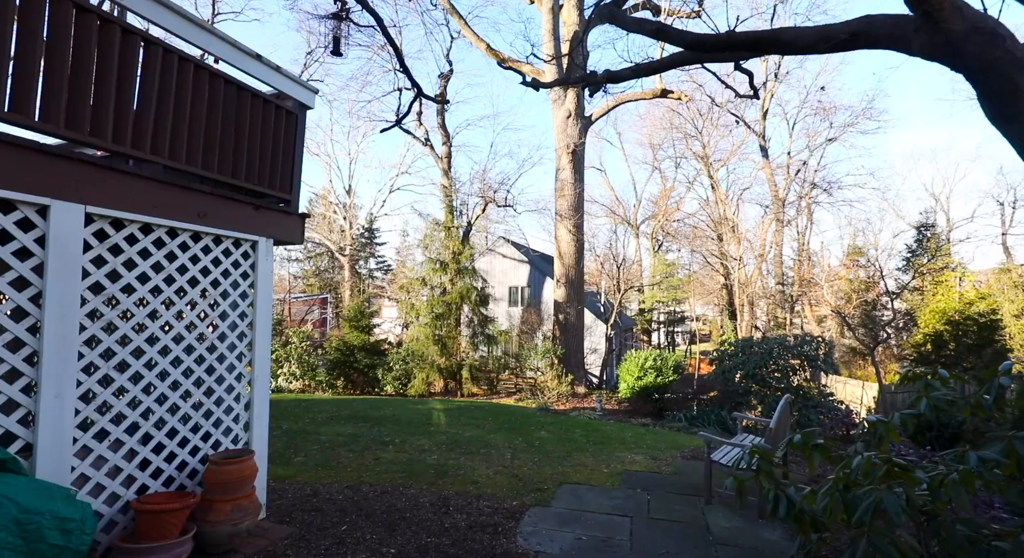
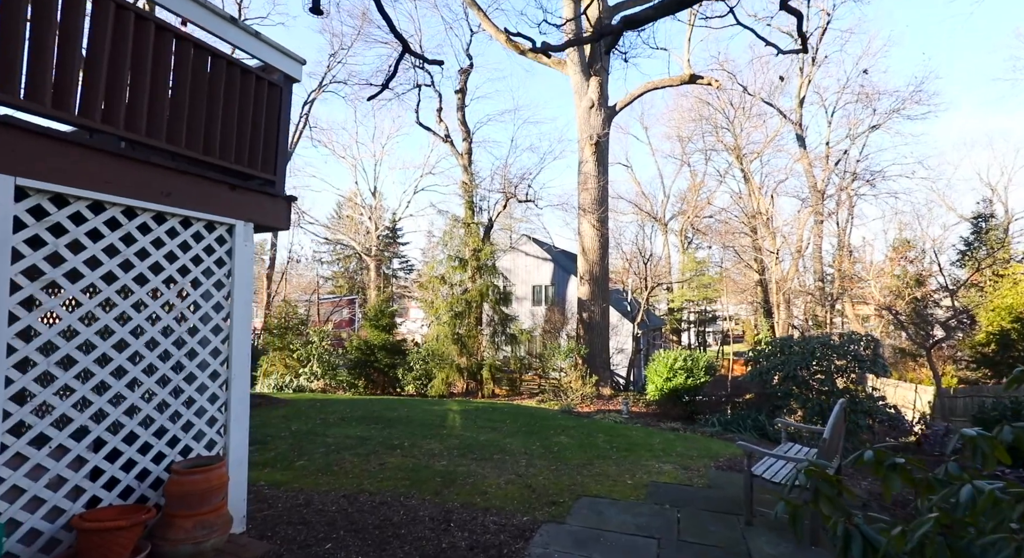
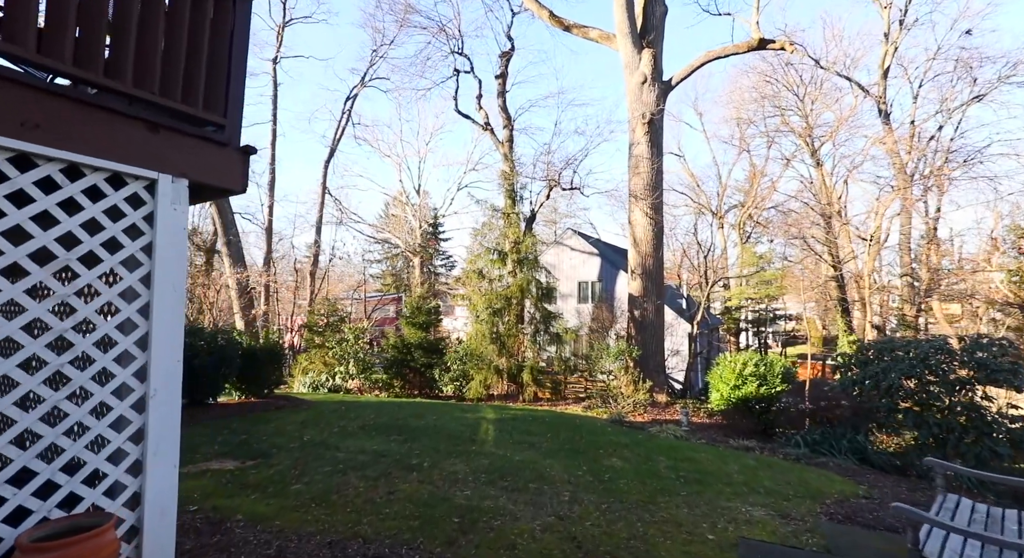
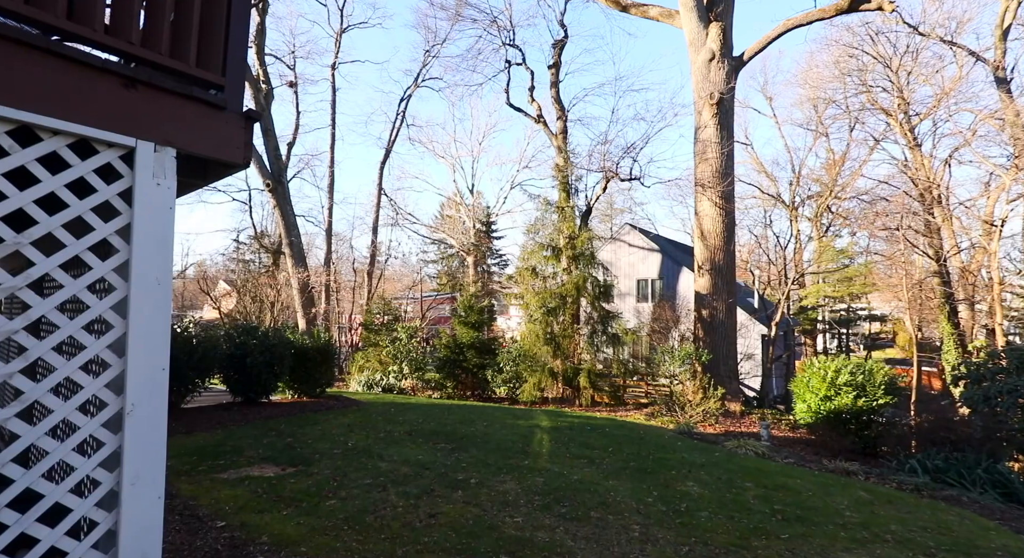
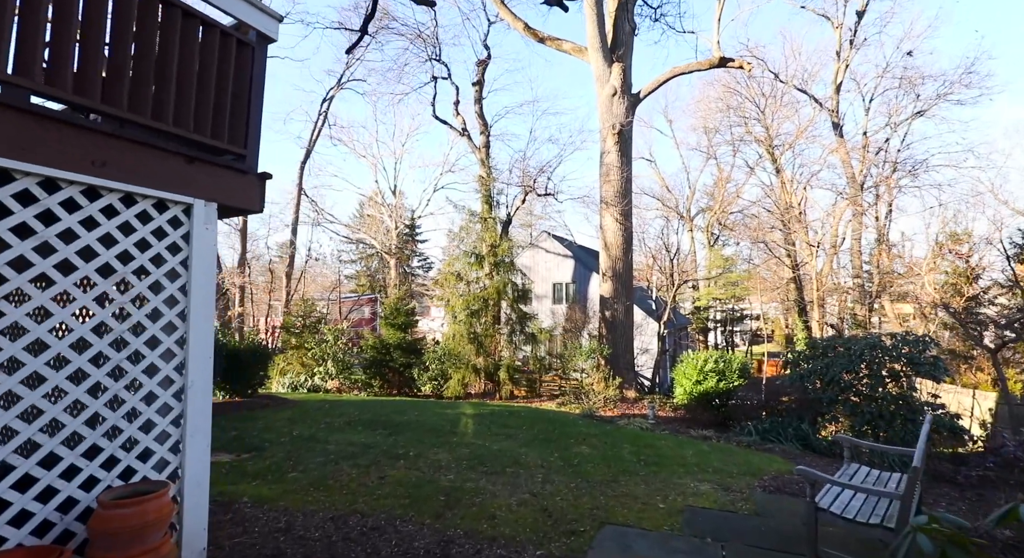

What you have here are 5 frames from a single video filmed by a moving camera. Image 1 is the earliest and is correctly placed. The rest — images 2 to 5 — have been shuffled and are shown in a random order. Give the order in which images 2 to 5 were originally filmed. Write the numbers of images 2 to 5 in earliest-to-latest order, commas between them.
2, 5, 3, 4
